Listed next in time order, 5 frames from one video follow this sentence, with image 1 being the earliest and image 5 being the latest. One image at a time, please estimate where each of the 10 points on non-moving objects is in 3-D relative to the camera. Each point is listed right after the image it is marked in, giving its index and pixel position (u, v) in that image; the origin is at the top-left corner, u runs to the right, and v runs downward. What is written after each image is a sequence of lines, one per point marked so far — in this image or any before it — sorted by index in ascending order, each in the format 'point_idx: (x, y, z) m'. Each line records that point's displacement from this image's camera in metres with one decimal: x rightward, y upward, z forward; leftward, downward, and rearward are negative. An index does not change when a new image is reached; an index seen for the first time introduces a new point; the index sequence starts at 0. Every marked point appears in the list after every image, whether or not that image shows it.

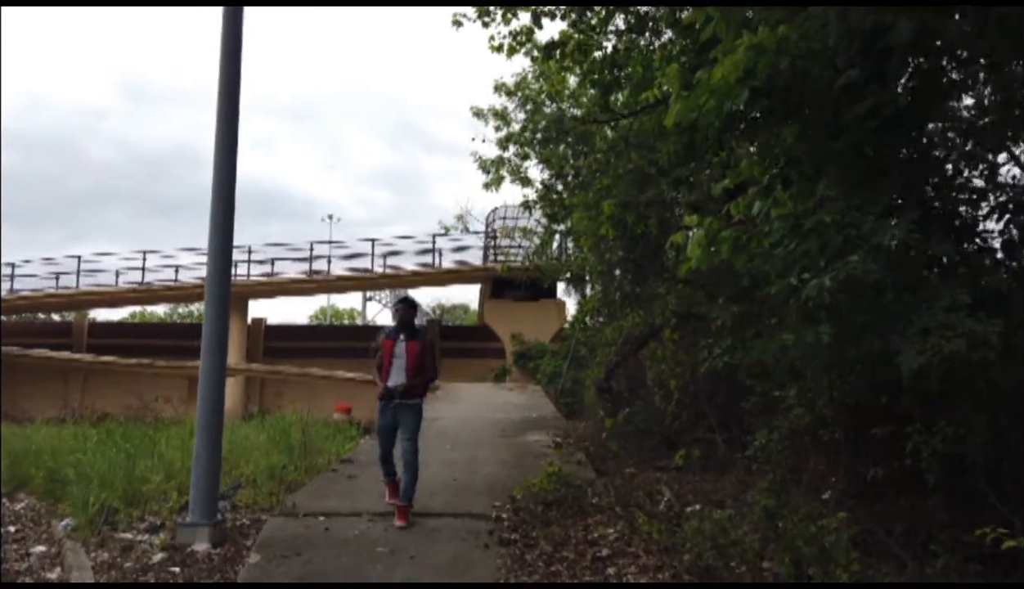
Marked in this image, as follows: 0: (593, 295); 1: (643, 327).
0: (+1.2, 0.0, +16.3) m
1: (+1.2, -0.3, +10.0) m
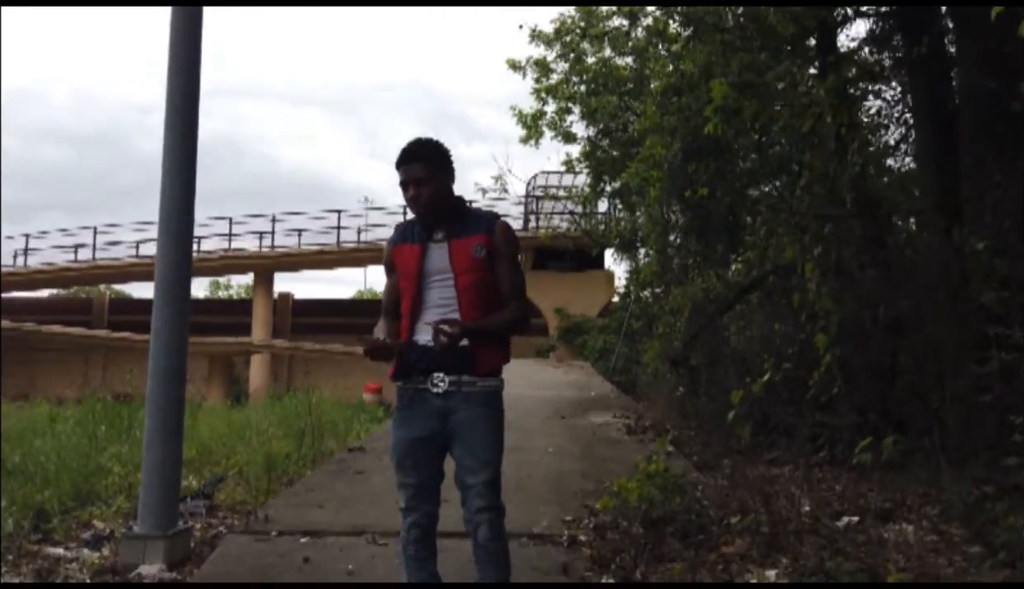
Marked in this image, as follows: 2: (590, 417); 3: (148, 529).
0: (+1.9, +0.5, +14.1) m
1: (+1.7, +0.1, +7.8) m
2: (+0.7, -1.1, +9.3) m
3: (-1.7, -1.1, +4.8) m
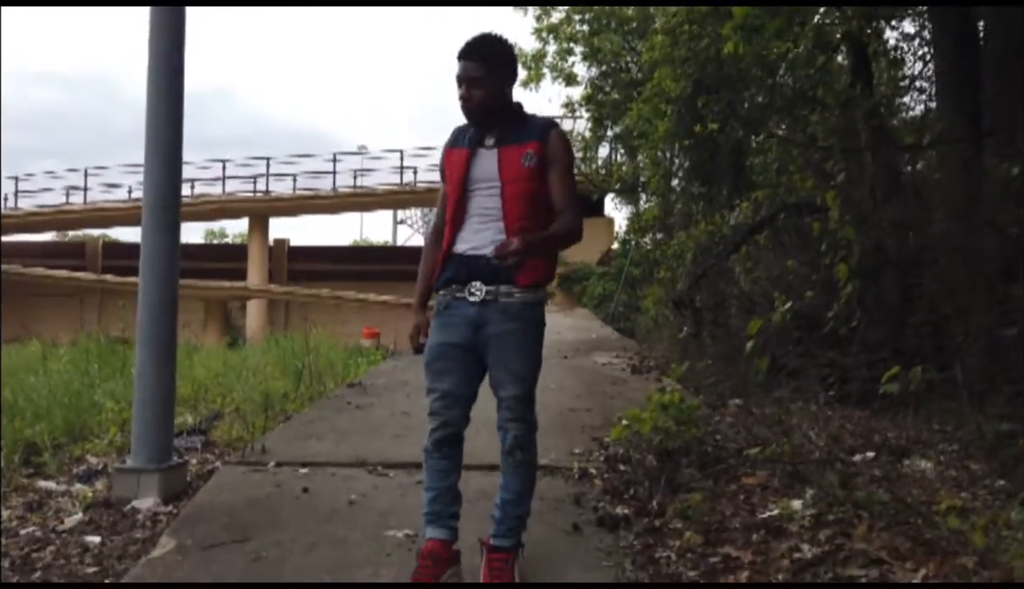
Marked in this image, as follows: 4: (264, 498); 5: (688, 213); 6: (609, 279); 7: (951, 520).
0: (+1.9, +1.2, +13.8) m
1: (+1.7, +0.5, +7.6) m
2: (+0.7, -0.5, +9.1) m
3: (-1.7, -0.7, +4.7) m
4: (-0.9, -0.7, +3.7) m
5: (+1.5, +0.8, +8.8) m
6: (+1.7, +0.3, +17.8) m
7: (+1.4, -0.7, +3.3) m
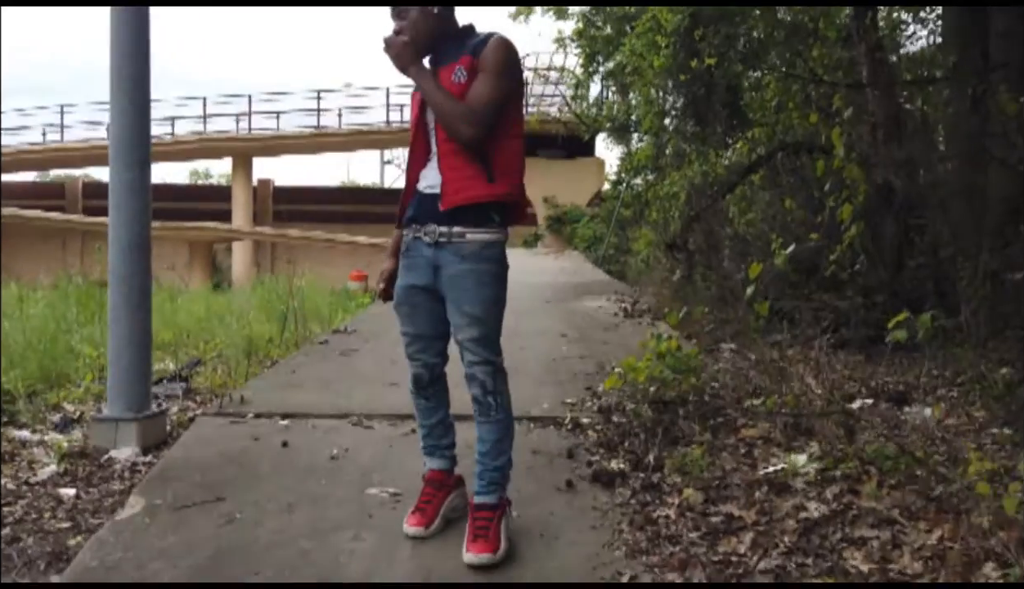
0: (+1.7, +2.0, +13.6) m
1: (+1.6, +1.0, +7.4) m
2: (+0.6, -0.1, +8.9) m
3: (-1.7, -0.5, +4.5) m
4: (-0.9, -0.5, +3.5) m
5: (+1.4, +1.2, +8.6) m
6: (+1.5, +1.3, +17.6) m
7: (+1.4, -0.5, +3.2) m
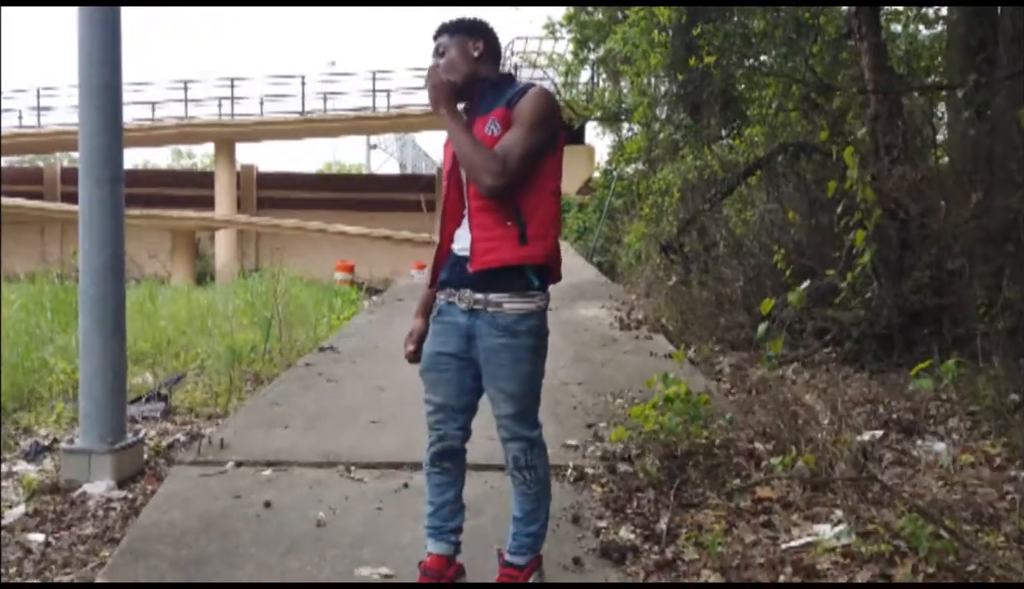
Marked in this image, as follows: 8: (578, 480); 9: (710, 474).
0: (+1.6, +2.0, +13.3) m
1: (+1.6, +0.9, +7.2) m
2: (+0.5, -0.1, +8.7) m
3: (-1.7, -0.6, +4.2) m
4: (-0.9, -0.7, +3.3) m
5: (+1.4, +1.2, +8.4) m
6: (+1.3, +1.4, +17.3) m
7: (+1.4, -0.7, +3.0) m
8: (+0.2, -0.6, +3.5) m
9: (+0.7, -0.6, +3.5) m
